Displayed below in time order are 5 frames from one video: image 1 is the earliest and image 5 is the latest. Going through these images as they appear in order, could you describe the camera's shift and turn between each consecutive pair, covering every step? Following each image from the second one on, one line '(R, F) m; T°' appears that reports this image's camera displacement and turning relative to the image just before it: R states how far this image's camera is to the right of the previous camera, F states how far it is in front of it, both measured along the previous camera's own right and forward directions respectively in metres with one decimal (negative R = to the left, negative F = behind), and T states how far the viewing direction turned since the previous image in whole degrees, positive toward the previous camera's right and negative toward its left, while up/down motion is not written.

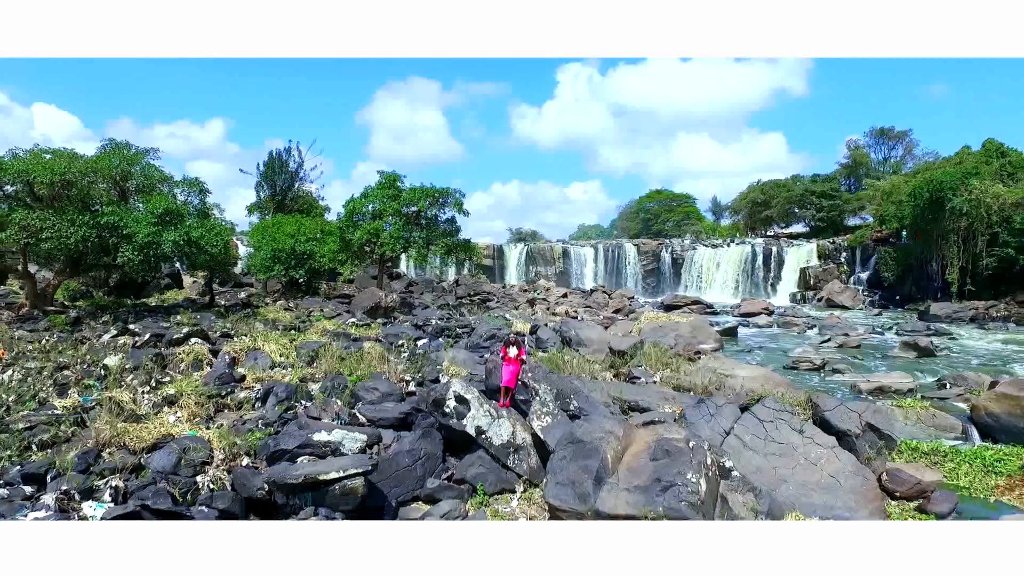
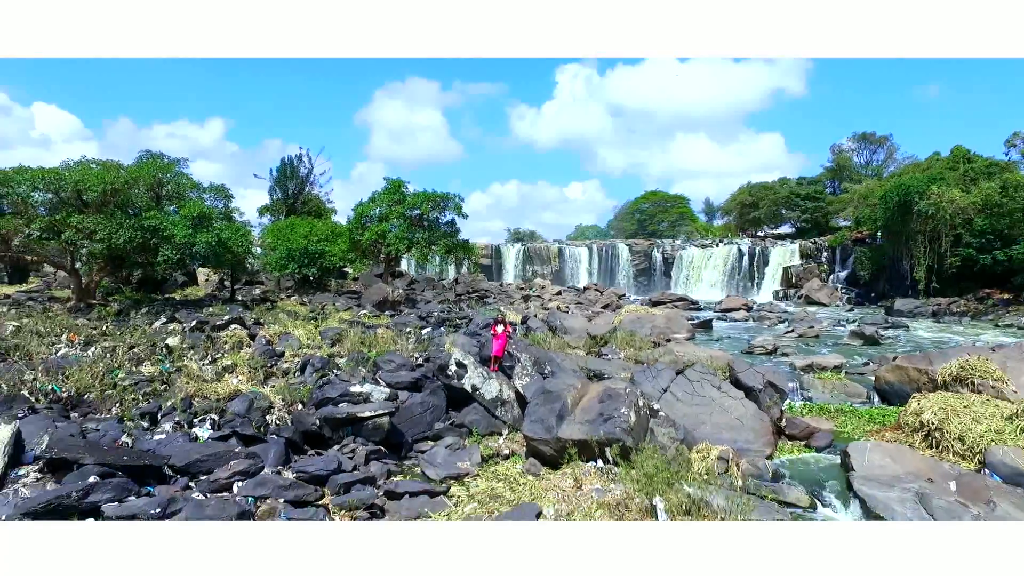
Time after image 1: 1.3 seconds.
(+0.1, -1.7) m; 0°
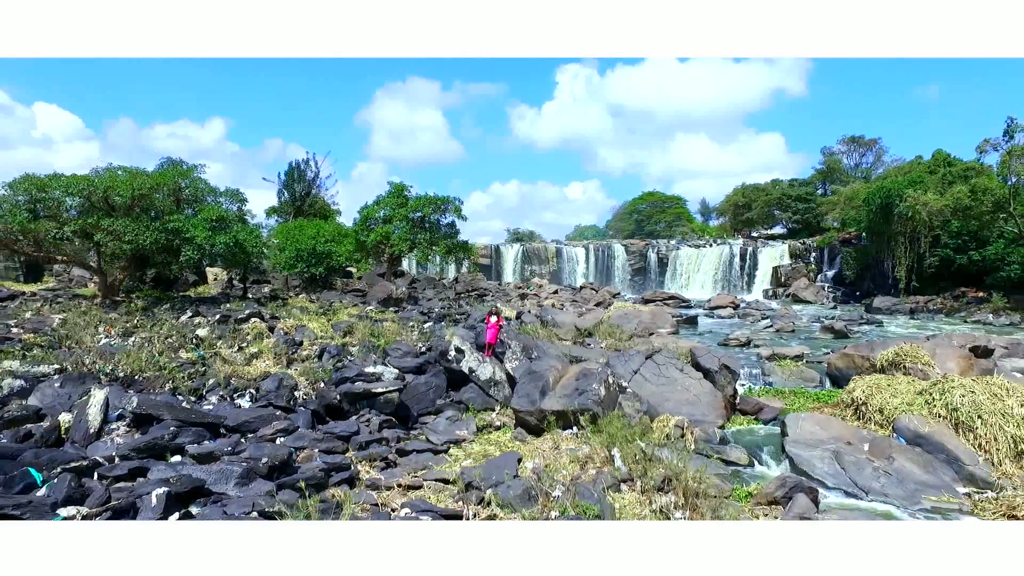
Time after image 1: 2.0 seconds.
(+0.1, -1.1) m; 0°
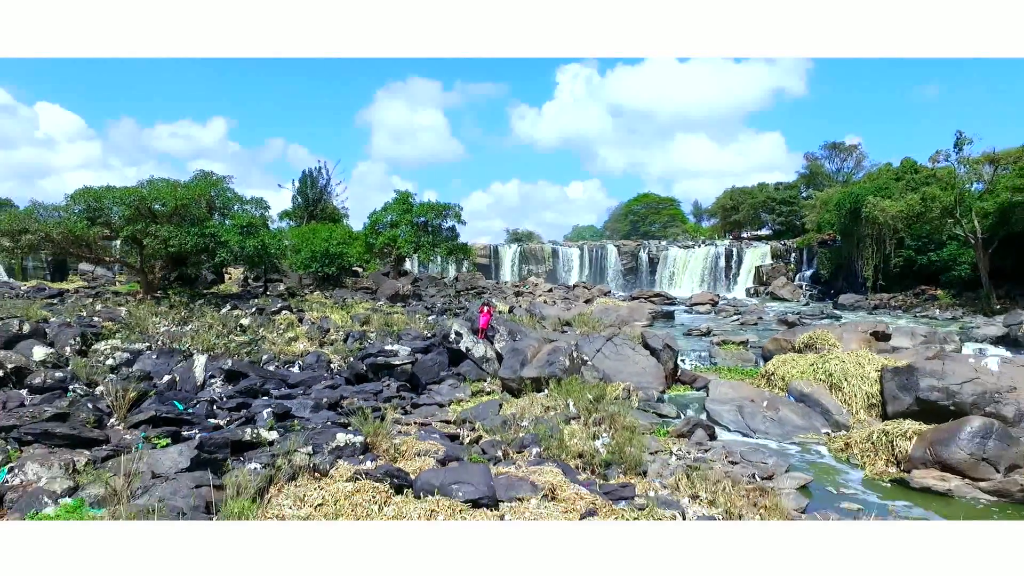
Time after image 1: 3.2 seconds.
(+0.2, -2.2) m; 0°
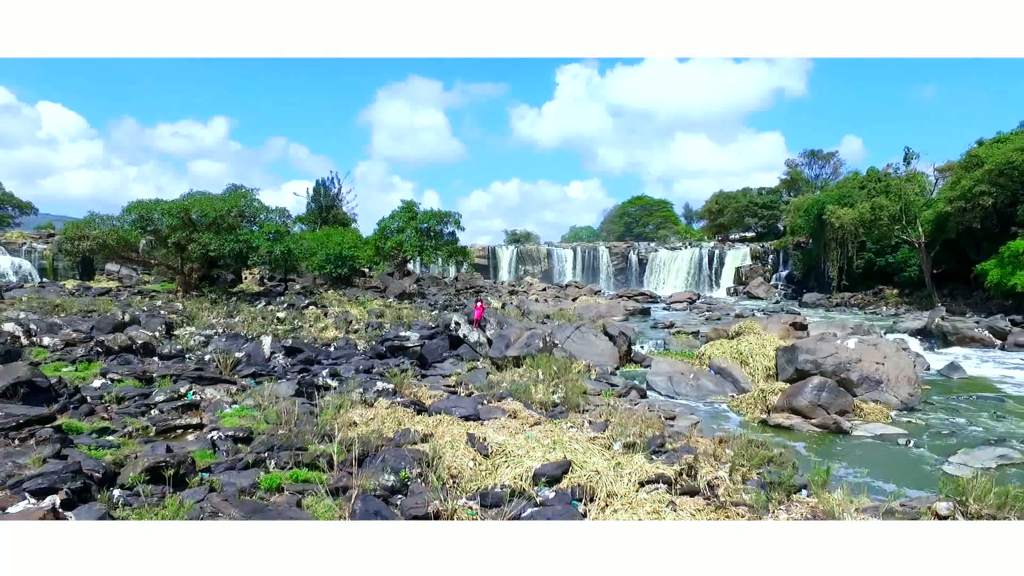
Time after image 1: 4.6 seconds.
(+0.2, -2.7) m; 0°
